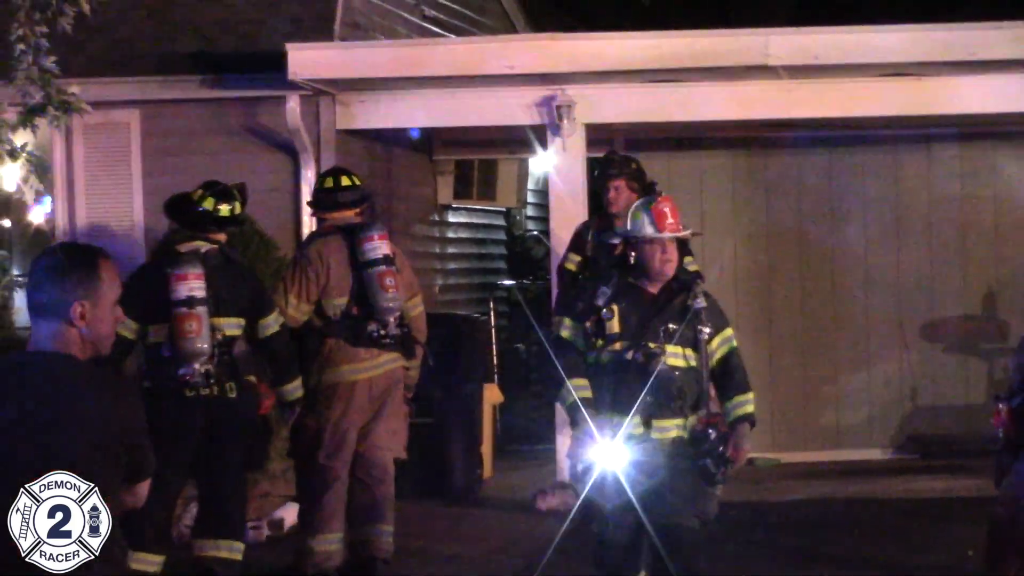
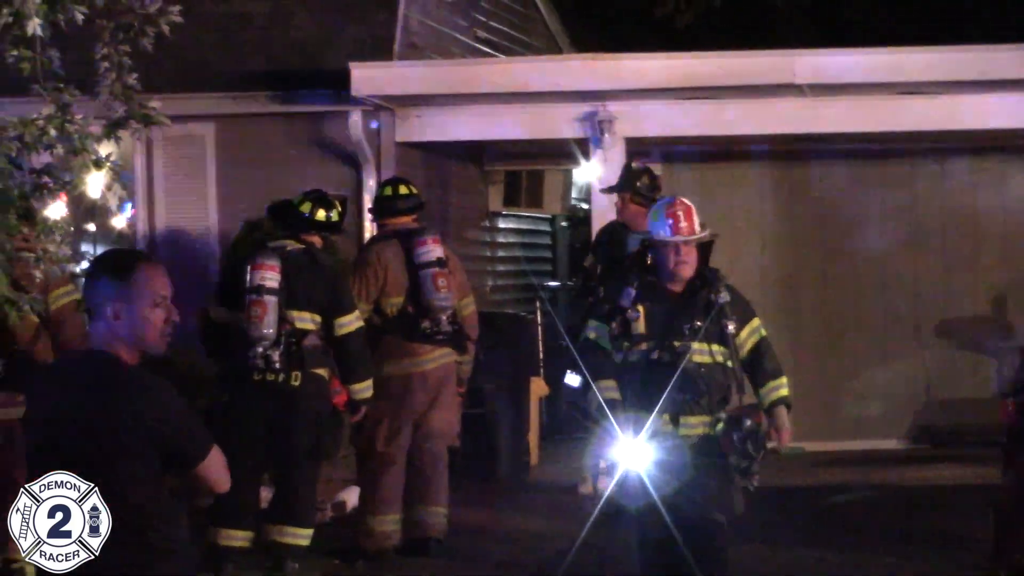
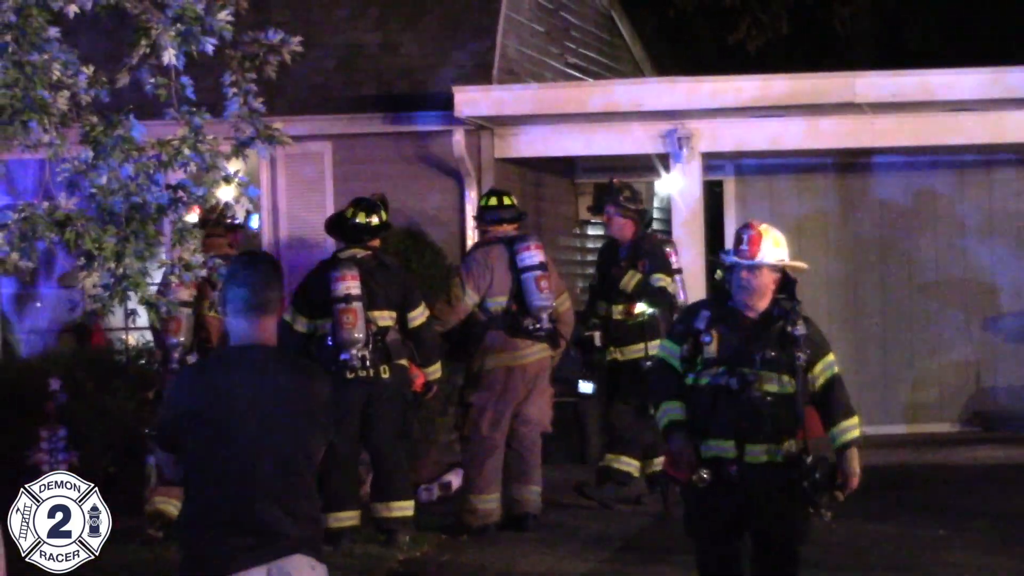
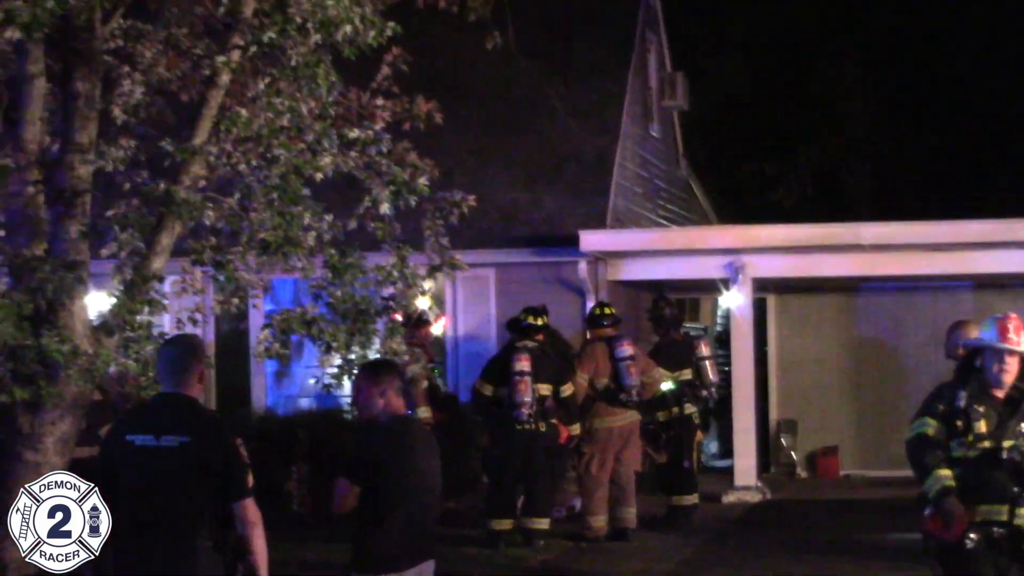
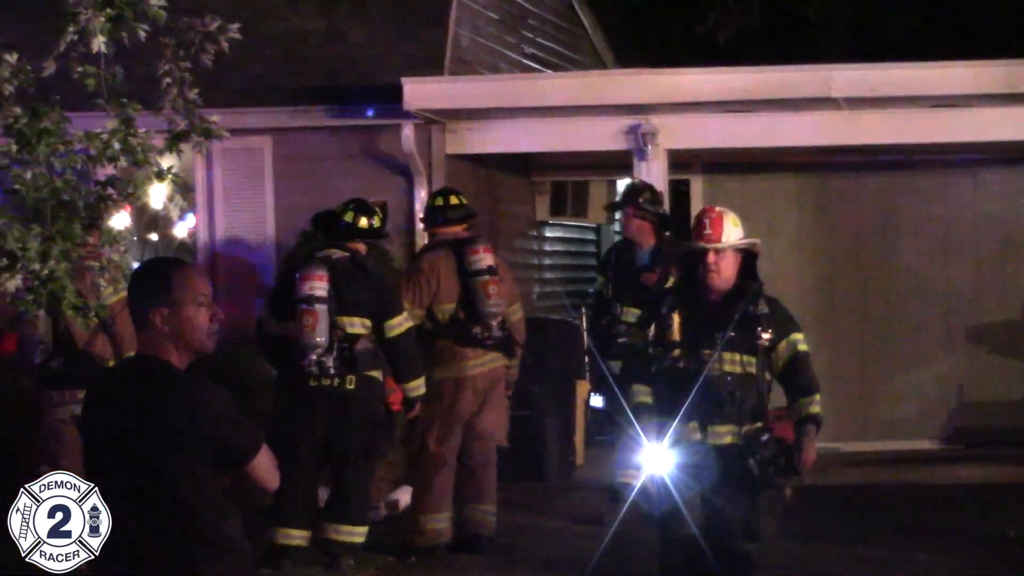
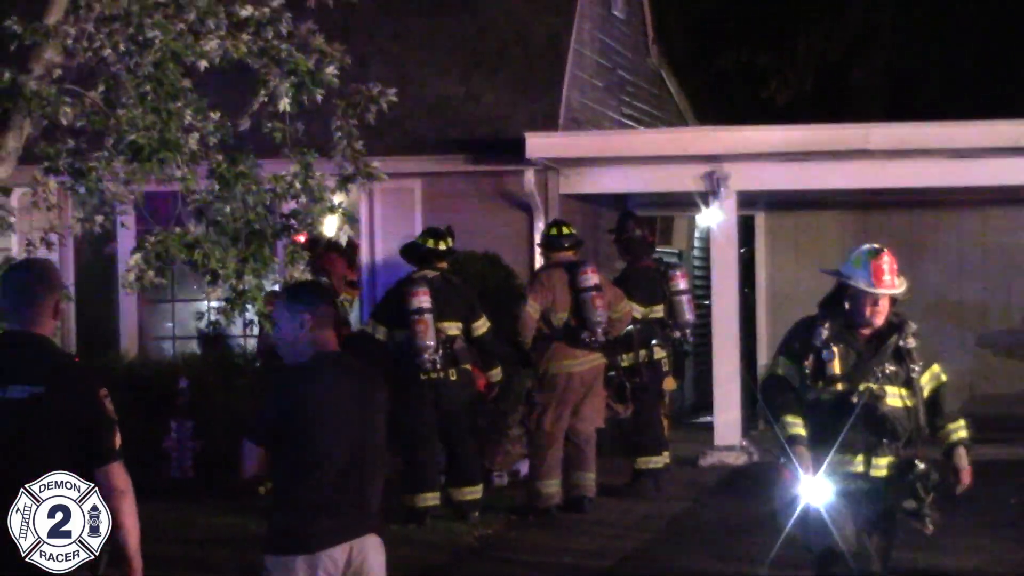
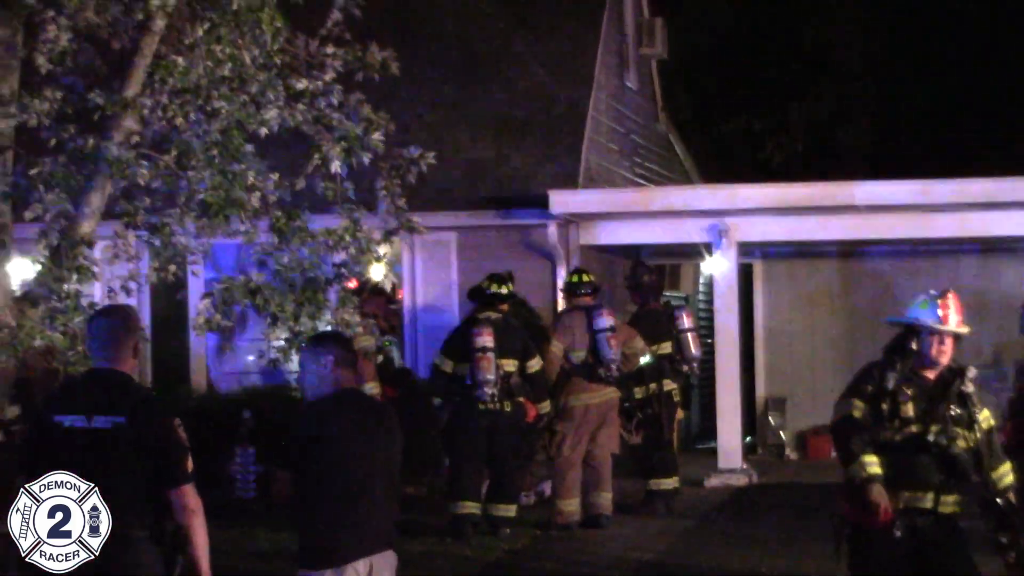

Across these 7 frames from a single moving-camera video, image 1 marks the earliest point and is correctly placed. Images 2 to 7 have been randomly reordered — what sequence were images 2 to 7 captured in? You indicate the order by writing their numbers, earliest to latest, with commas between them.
2, 5, 3, 6, 7, 4
